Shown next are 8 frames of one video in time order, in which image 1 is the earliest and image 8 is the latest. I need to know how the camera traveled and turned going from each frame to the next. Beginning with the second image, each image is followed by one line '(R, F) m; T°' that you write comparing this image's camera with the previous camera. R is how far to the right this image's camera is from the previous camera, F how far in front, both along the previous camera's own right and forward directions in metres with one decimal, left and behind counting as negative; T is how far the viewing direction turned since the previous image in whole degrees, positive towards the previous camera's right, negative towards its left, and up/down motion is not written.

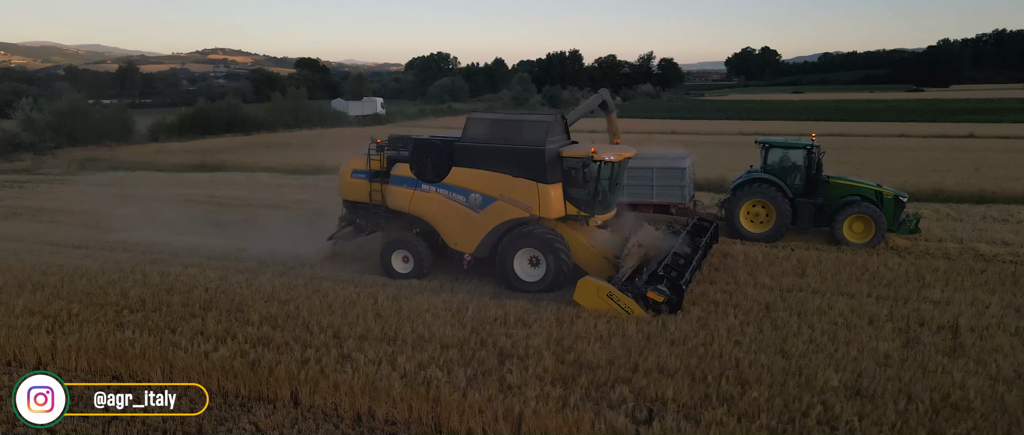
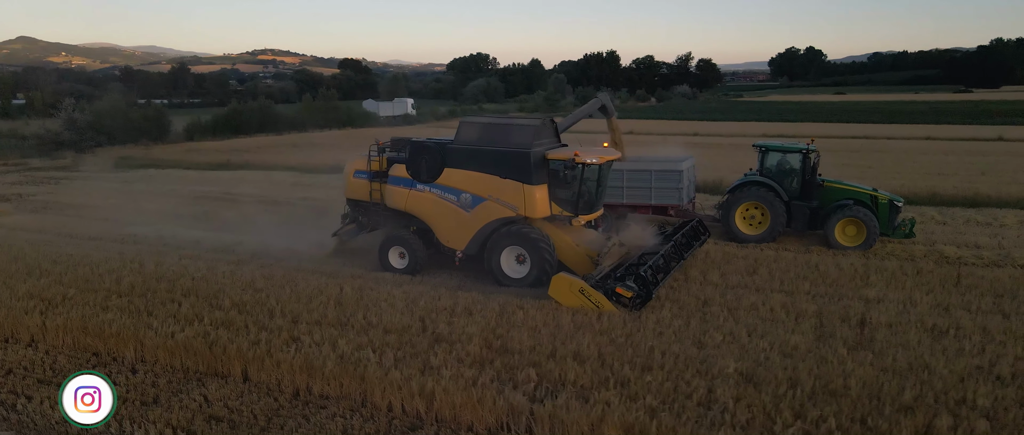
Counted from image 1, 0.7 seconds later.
(+0.8, -0.4) m; -3°
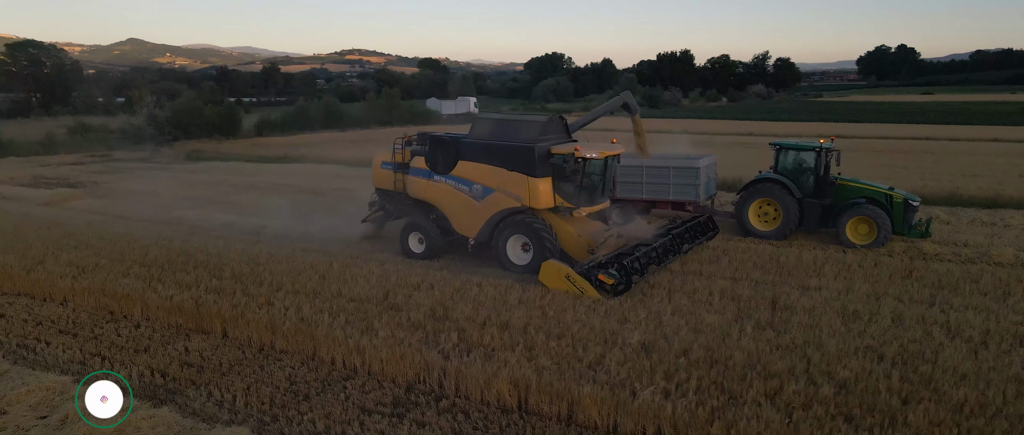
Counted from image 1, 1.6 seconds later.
(+1.1, -0.6) m; -6°
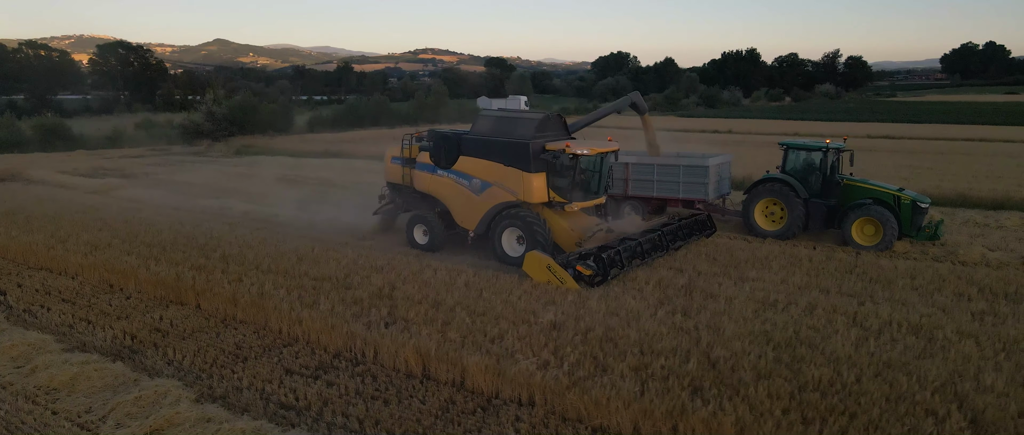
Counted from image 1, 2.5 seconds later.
(+1.1, -0.4) m; -5°
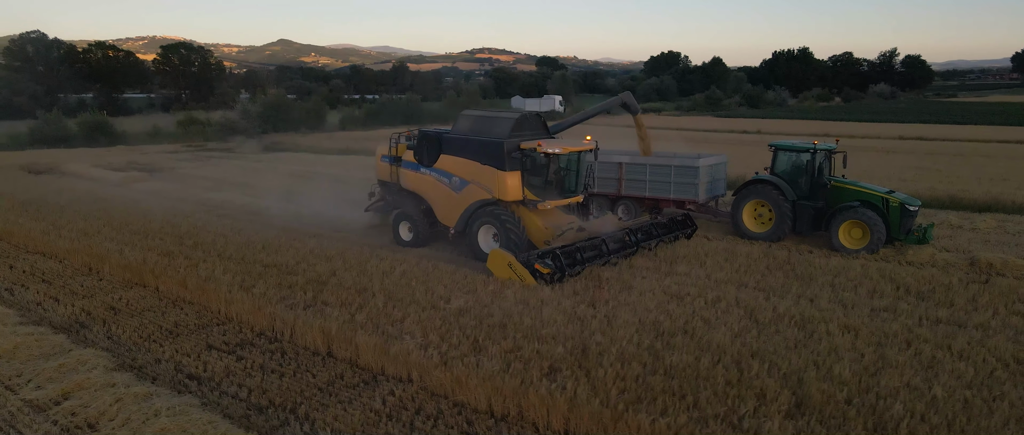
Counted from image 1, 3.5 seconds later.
(+1.1, -0.3) m; -4°
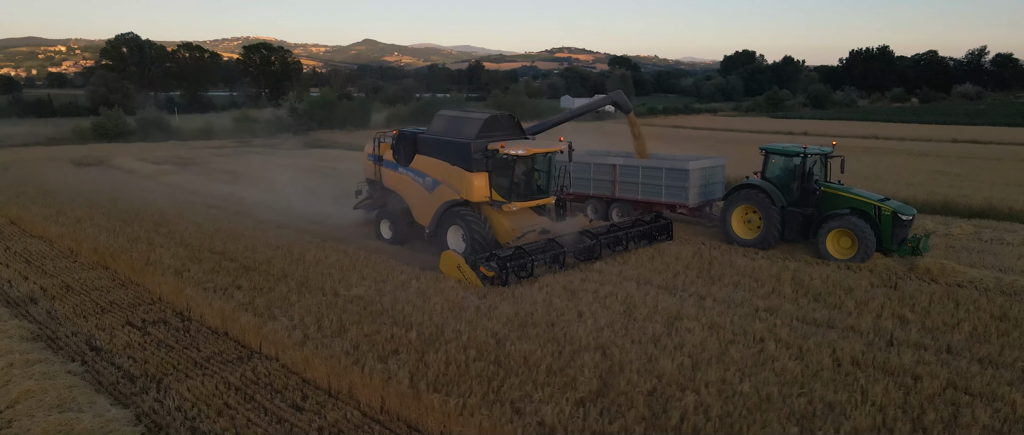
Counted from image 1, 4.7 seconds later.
(+1.5, -0.2) m; -6°
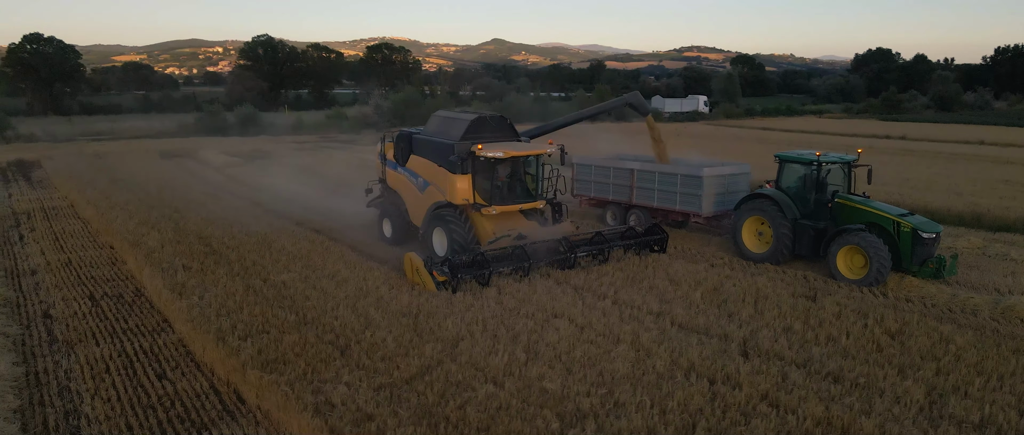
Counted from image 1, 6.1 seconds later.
(+1.8, -0.1) m; -9°
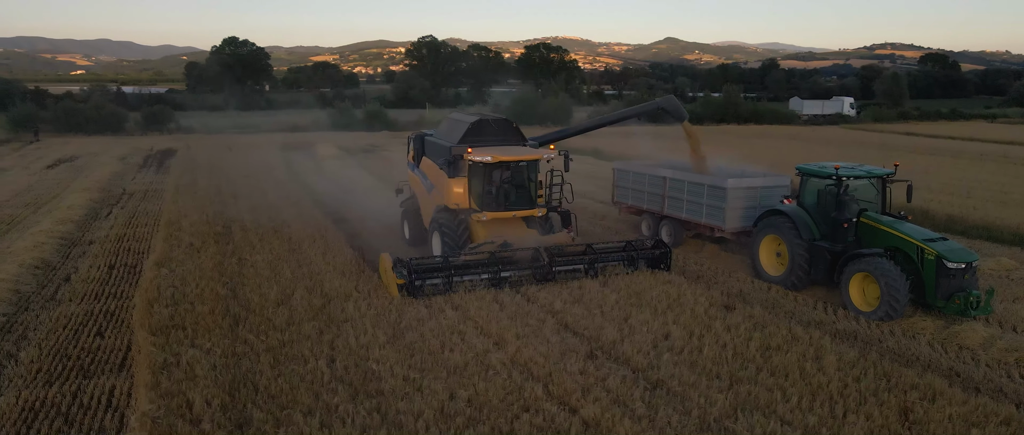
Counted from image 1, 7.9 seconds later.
(+2.1, 0.0) m; -12°
